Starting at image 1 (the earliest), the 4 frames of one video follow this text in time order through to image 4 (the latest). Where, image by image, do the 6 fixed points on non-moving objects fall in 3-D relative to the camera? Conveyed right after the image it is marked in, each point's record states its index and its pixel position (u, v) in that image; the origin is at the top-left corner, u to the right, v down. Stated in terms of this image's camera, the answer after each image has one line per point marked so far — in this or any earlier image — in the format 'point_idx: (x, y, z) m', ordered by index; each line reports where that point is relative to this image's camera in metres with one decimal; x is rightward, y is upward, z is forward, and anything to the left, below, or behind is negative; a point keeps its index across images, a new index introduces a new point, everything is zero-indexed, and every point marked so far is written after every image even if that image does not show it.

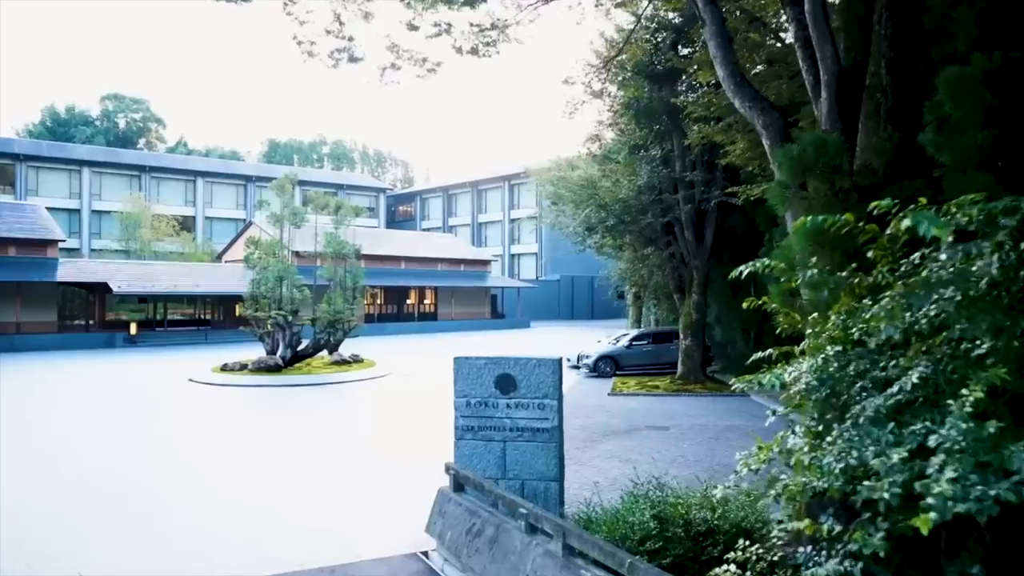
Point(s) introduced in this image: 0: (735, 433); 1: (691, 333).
0: (+3.6, -2.3, +12.3) m
1: (+4.3, -1.1, +18.5) m
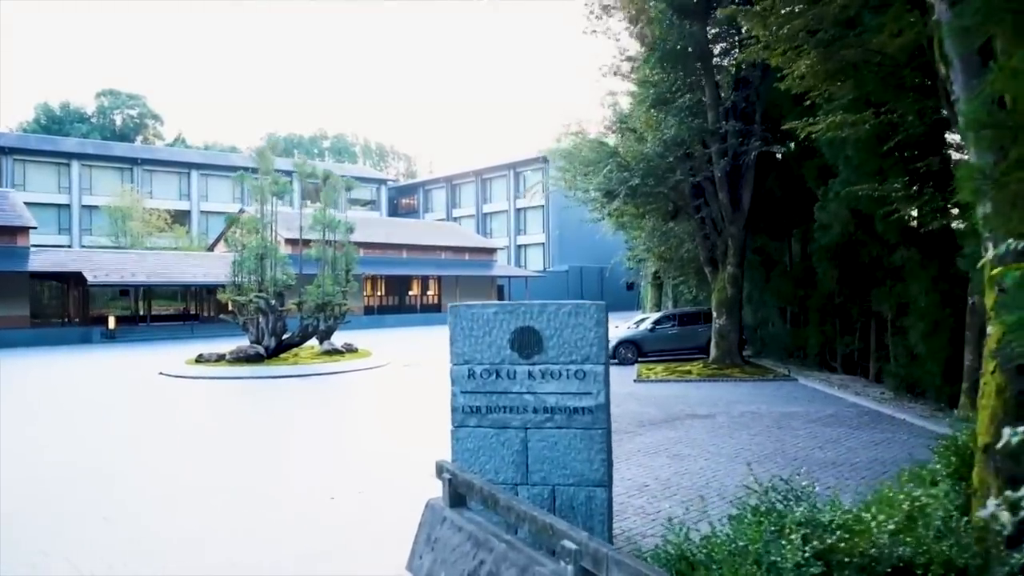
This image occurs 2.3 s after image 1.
0: (+3.8, -1.7, +10.0) m
1: (+4.6, -0.5, +16.2) m
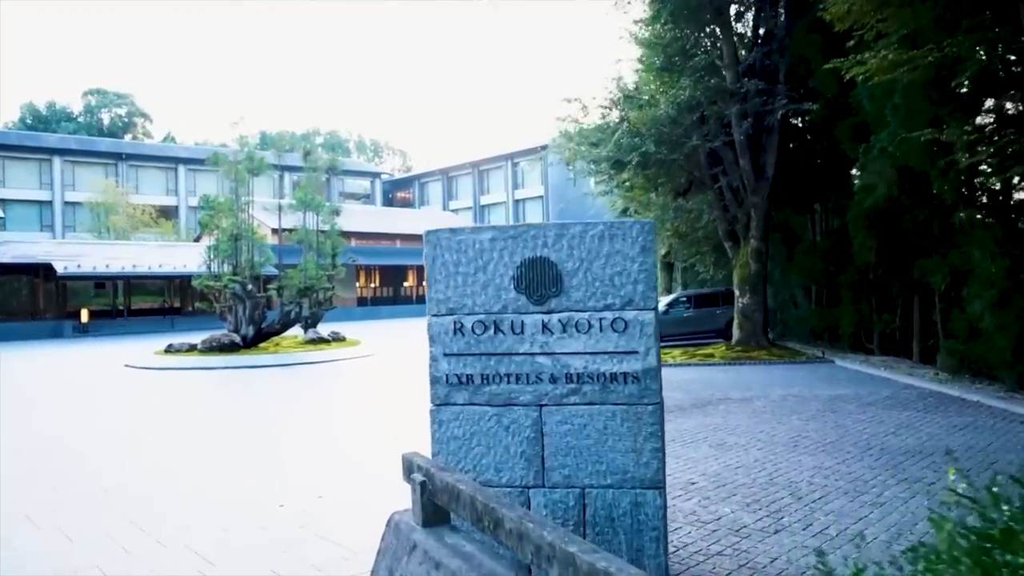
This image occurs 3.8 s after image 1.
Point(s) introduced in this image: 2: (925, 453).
0: (+3.8, -1.3, +8.6) m
1: (+4.6, 0.0, +14.8) m
2: (+3.2, -1.3, +5.9) m
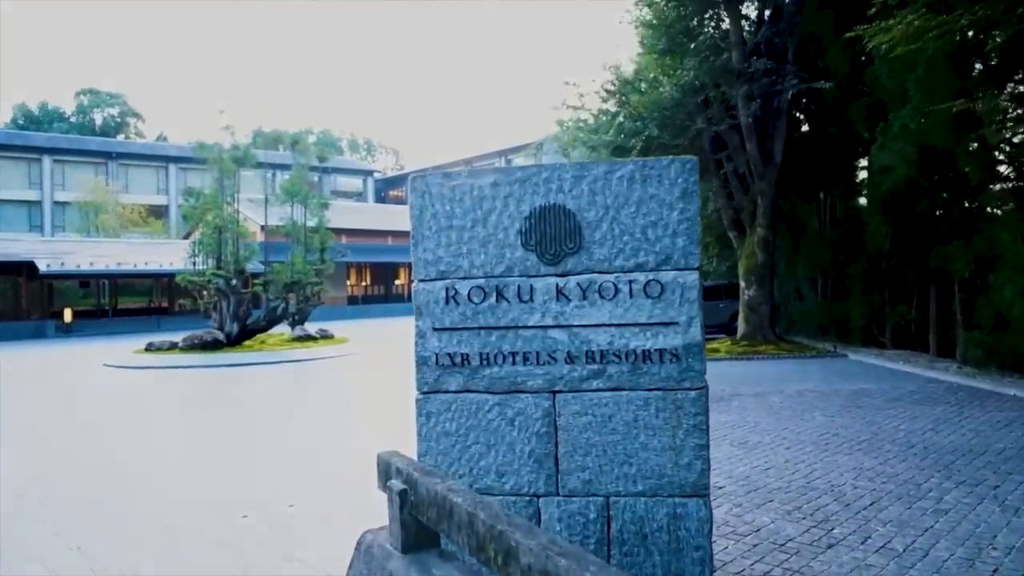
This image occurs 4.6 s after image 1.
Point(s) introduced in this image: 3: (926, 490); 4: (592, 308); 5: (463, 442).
0: (+3.8, -1.2, +7.9) m
1: (+4.5, +0.1, +14.2) m
2: (+3.2, -1.1, +5.3) m
3: (+2.3, -1.1, +4.3) m
4: (+0.3, -0.1, +2.5) m
5: (-0.2, -0.5, +2.6) m
